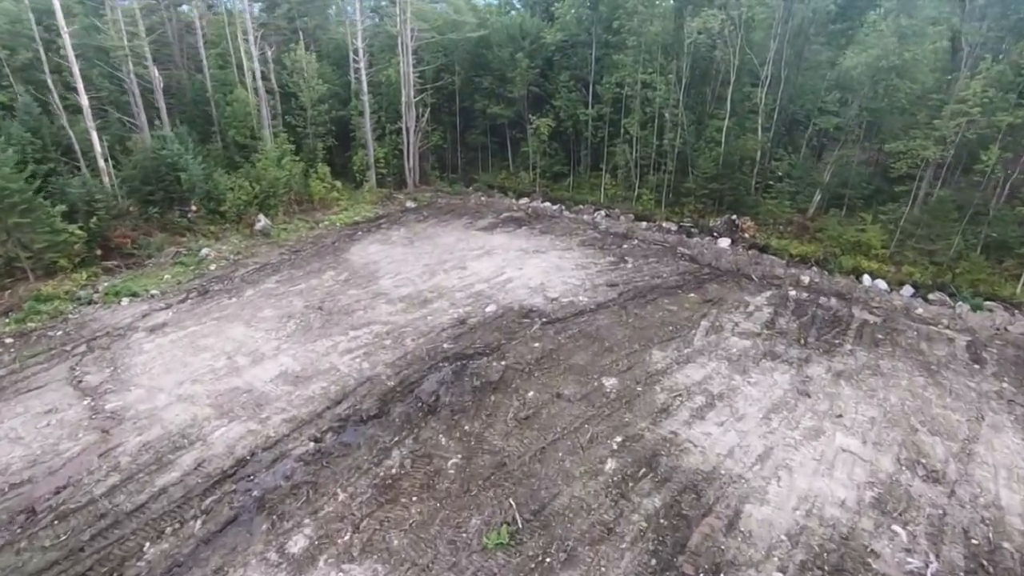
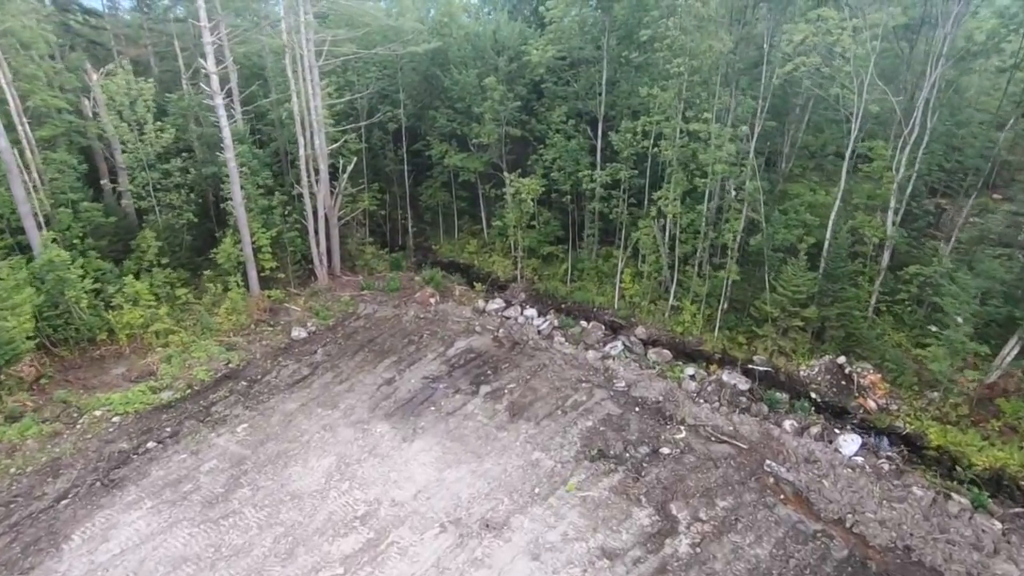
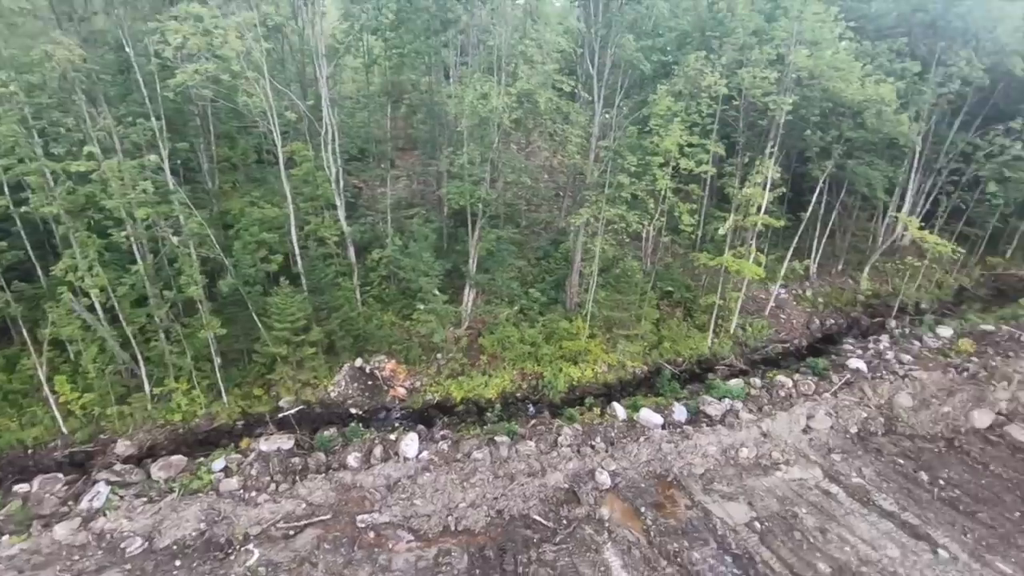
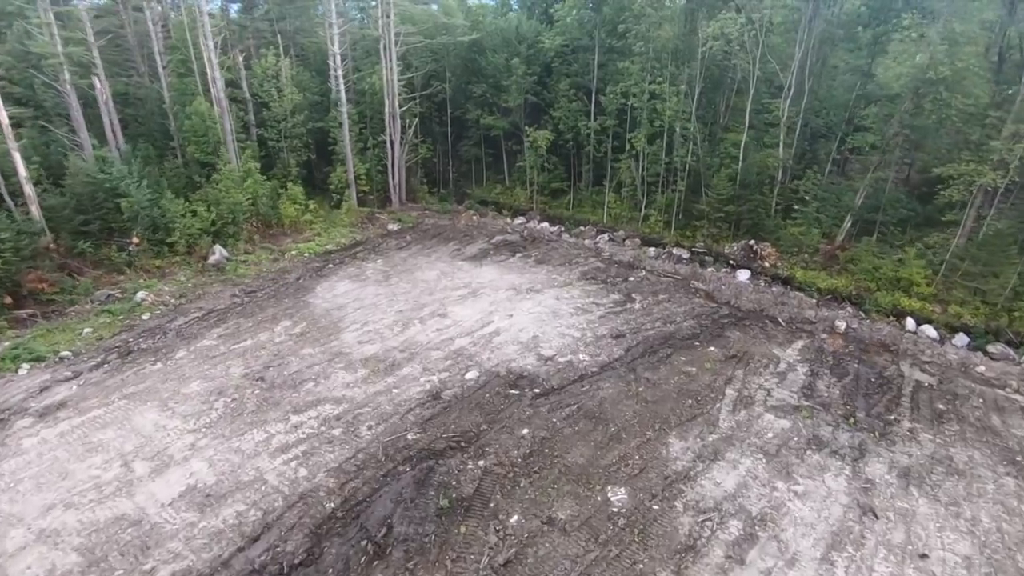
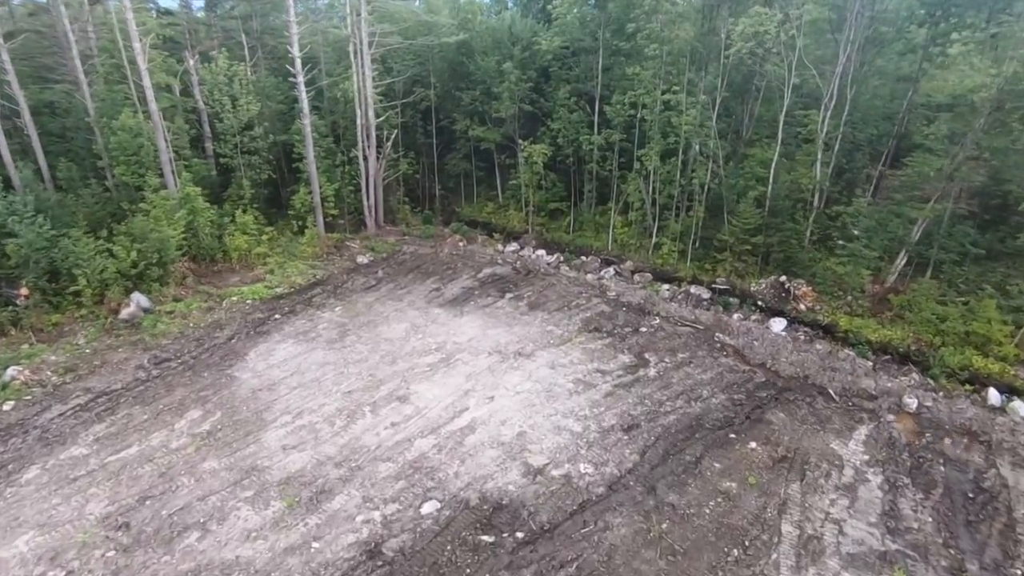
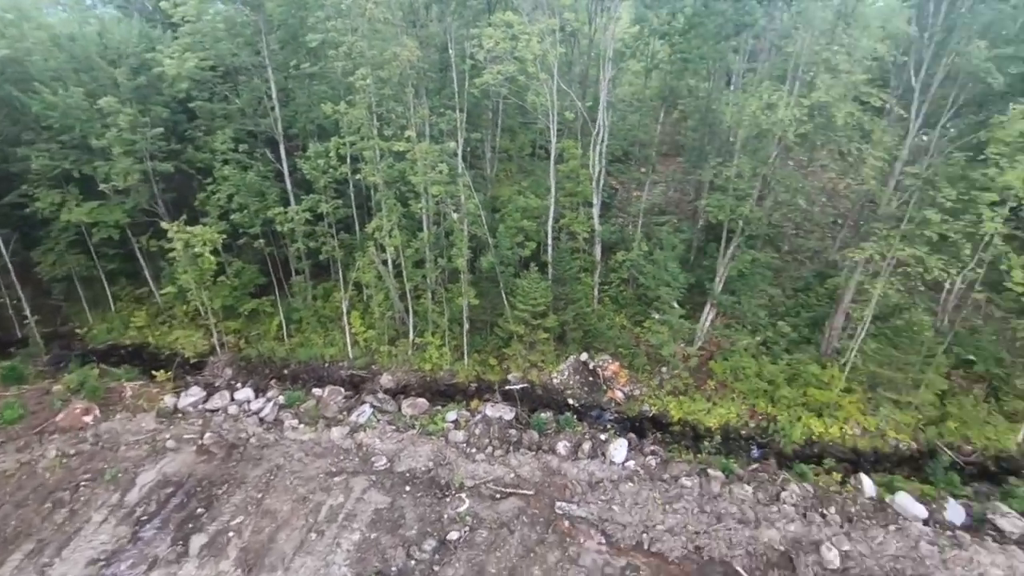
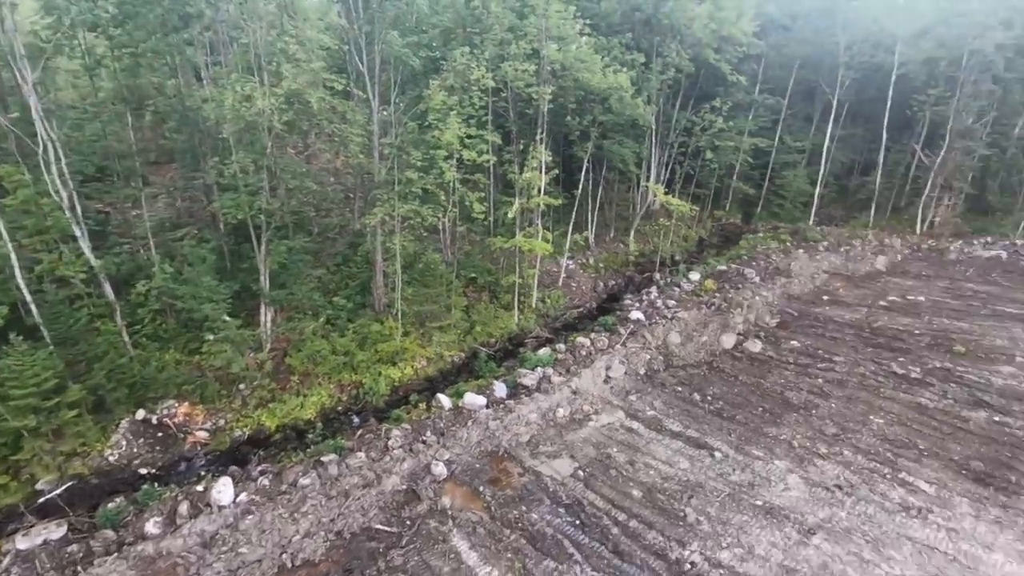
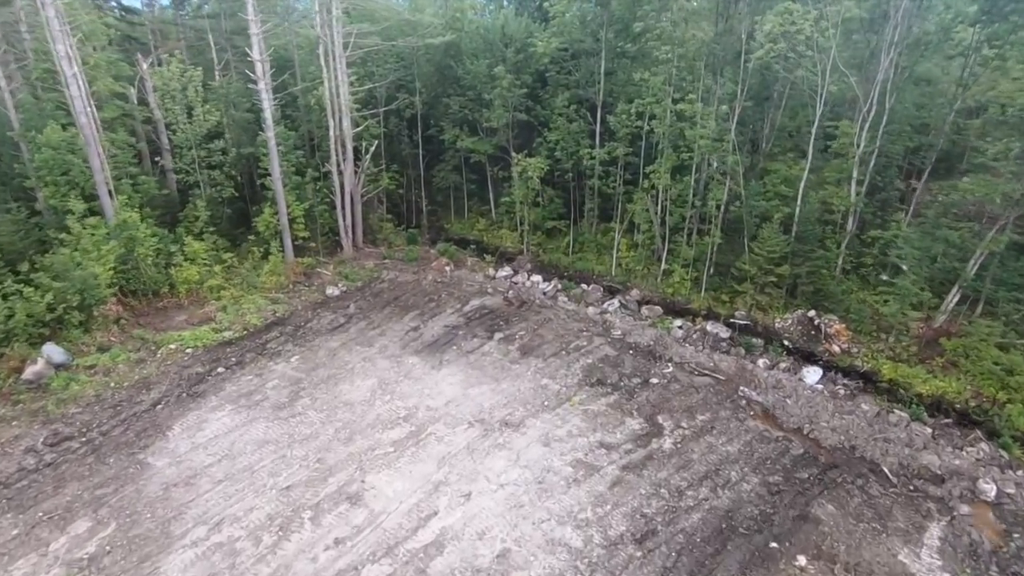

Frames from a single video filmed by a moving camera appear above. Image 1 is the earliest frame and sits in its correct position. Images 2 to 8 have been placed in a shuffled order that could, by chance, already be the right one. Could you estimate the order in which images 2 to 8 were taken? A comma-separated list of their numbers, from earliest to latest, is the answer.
4, 5, 8, 2, 6, 3, 7
